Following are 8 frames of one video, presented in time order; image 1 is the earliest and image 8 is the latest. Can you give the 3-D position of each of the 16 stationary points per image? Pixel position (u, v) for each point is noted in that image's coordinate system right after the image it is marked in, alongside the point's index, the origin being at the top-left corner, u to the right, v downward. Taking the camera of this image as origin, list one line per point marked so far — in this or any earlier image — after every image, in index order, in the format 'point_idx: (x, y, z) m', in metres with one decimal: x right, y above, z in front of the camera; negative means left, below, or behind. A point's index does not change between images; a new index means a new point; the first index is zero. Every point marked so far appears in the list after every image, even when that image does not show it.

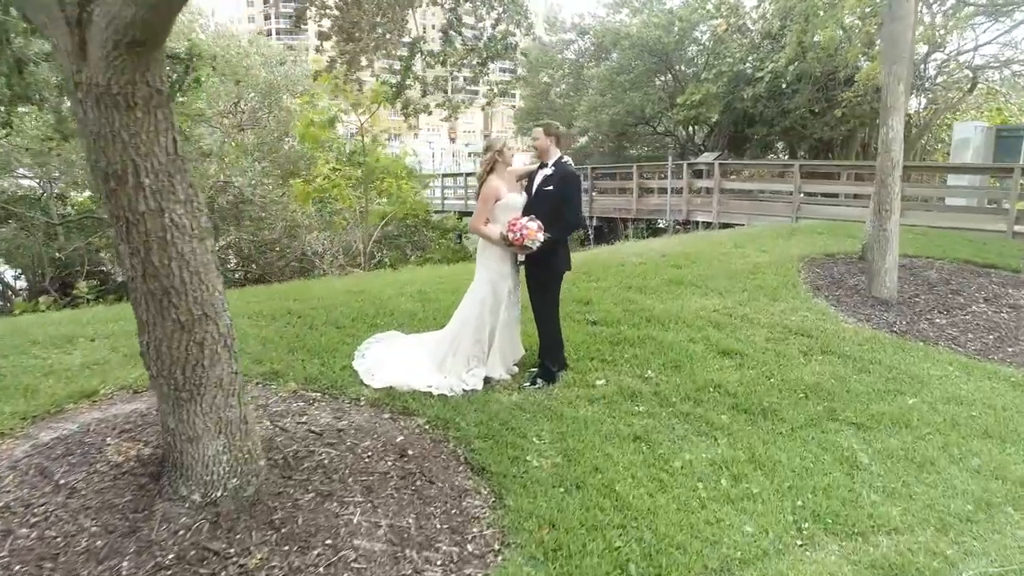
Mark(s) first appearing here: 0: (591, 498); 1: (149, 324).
0: (+2.1, -5.5, +3.8) m
1: (-7.9, -0.8, +3.1) m
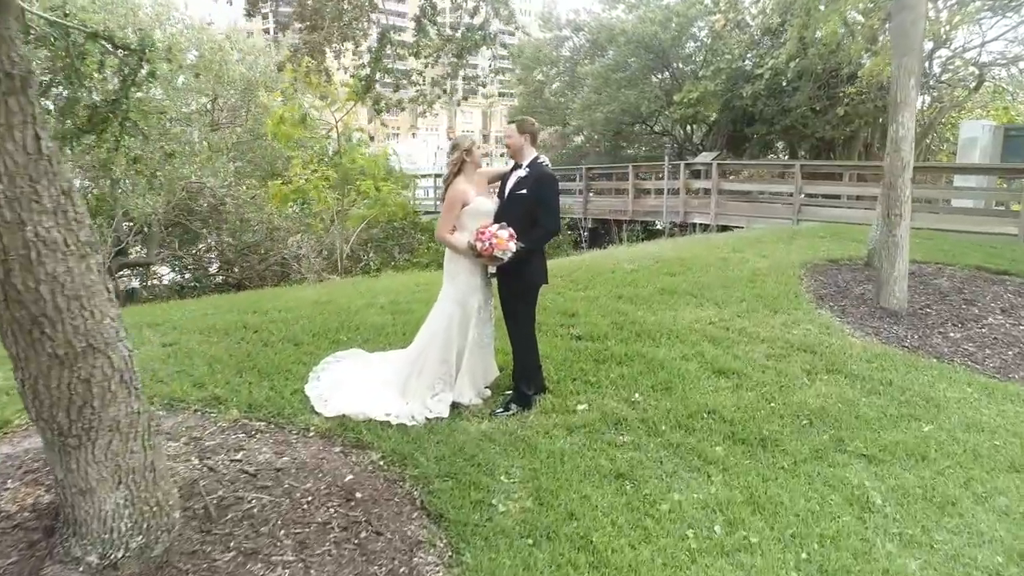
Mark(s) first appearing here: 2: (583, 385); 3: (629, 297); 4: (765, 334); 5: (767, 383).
0: (+1.2, -6.0, +3.3) m
1: (-8.8, -1.3, +2.6) m
2: (+2.5, -3.4, +5.2) m
3: (+5.8, -0.5, +7.2) m
4: (+10.9, -2.0, +6.2) m
5: (+9.4, -3.5, +5.3) m
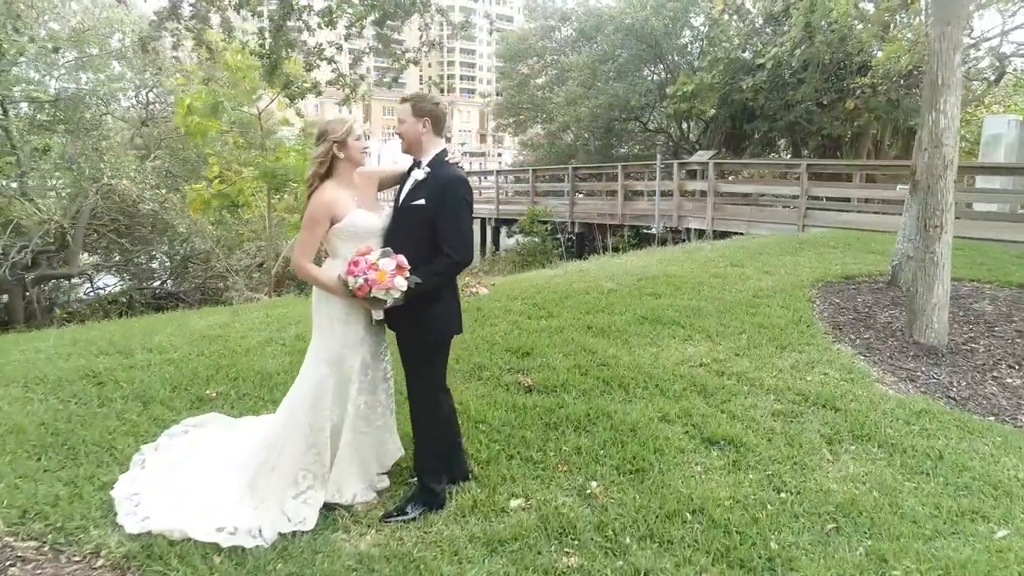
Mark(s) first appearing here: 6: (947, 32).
0: (-1.1, -7.2, +1.9) m
1: (-11.1, -2.4, +1.2) m
2: (+0.3, -4.6, +3.8) m
3: (+3.6, -1.6, +5.8) m
4: (+8.6, -3.1, +4.8) m
5: (+7.1, -4.6, +3.9) m
6: (+15.5, +9.1, +5.2) m
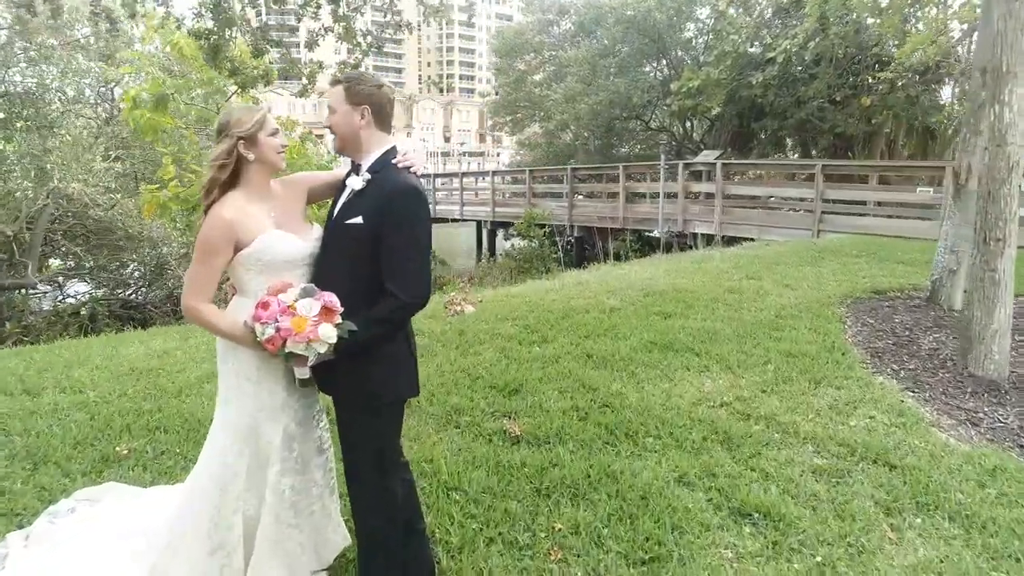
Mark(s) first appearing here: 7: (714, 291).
0: (-1.5, -7.9, +1.1) m
1: (-11.5, -3.2, +0.4) m
2: (-0.1, -5.3, +3.0) m
3: (+3.1, -2.4, +5.0) m
4: (+8.2, -3.9, +4.0) m
5: (+6.7, -5.4, +3.1) m
6: (+15.1, +8.4, +4.4) m
7: (+9.5, -0.1, +6.8) m
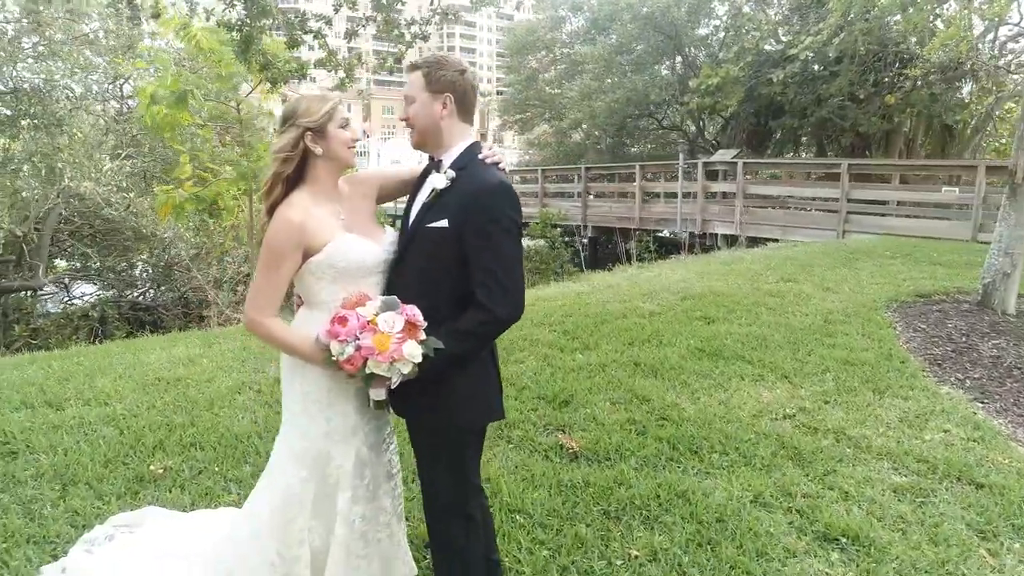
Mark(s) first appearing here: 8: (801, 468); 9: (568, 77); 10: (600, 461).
0: (-0.1, -8.1, +0.8) m
1: (-10.1, -3.3, +0.1) m
2: (+1.3, -5.5, +2.7) m
3: (+4.6, -2.5, +4.7) m
4: (+9.6, -4.0, +3.8) m
5: (+8.1, -5.6, +2.9) m
6: (+16.5, +8.2, +4.1) m
7: (+10.9, -0.2, +6.5) m
8: (+7.2, -4.4, +3.6) m
9: (+7.6, +29.0, +19.9) m
10: (+2.2, -4.3, +3.5) m
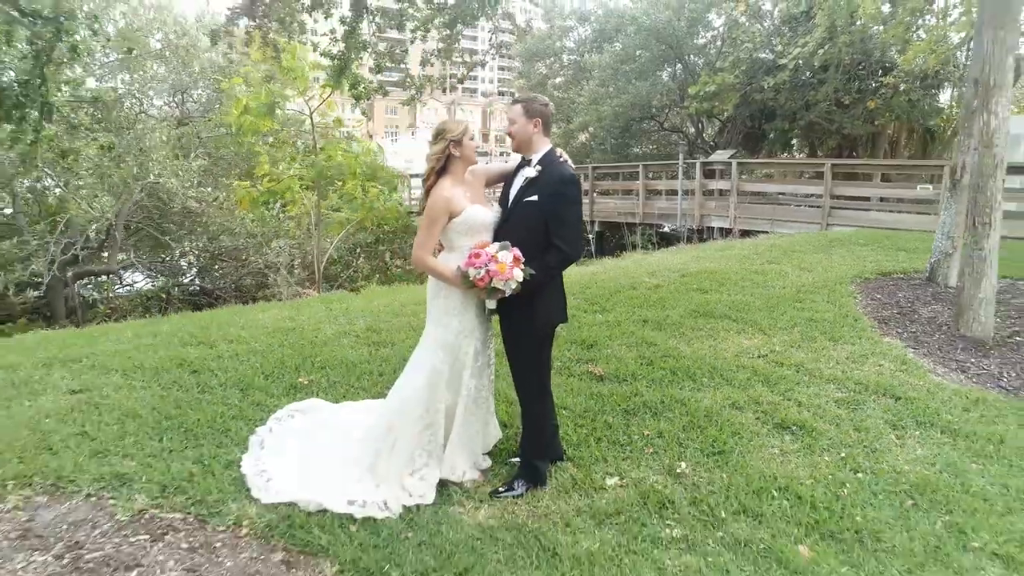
0: (+1.3, -6.9, +2.1) m
1: (-8.6, -2.2, +1.4) m
2: (+2.7, -4.4, +4.0) m
3: (+6.0, -1.4, +6.0) m
4: (+11.1, -2.9, +5.0) m
5: (+9.6, -4.4, +4.1) m
6: (+18.0, +9.3, +5.4) m
7: (+12.3, +0.9, +7.8) m
8: (+8.6, -3.3, +4.8) m
9: (+9.2, +30.1, +21.1) m
10: (+3.6, -3.1, +4.8) m
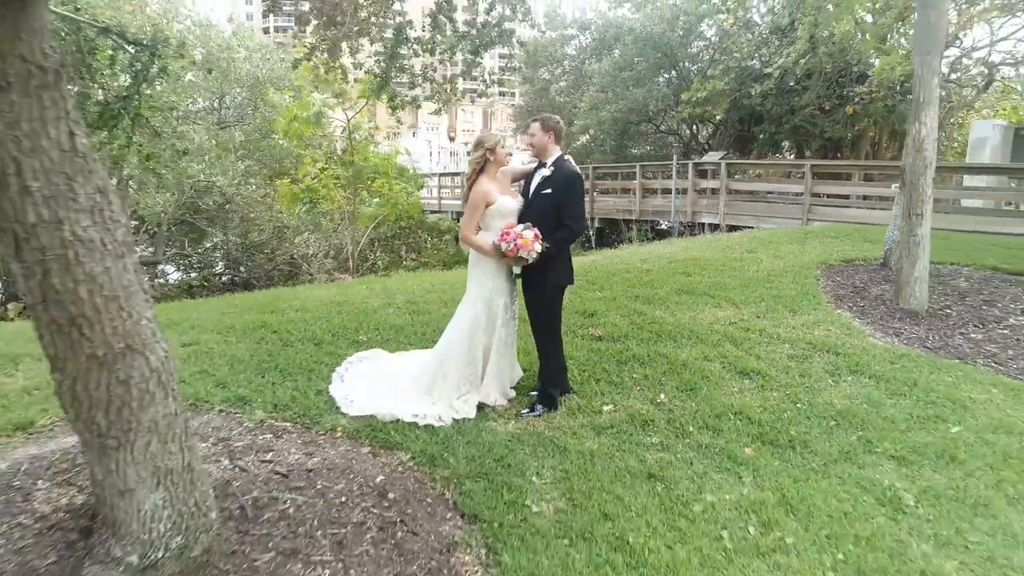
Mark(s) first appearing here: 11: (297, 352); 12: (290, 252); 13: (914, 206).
0: (+2.0, -6.0, +3.2) m
1: (-8.0, -1.3, +2.5) m
2: (+3.4, -3.4, +5.1) m
3: (+6.7, -0.5, +7.2) m
4: (+11.7, -2.0, +6.2) m
5: (+10.2, -3.5, +5.3) m
6: (+18.6, +10.2, +6.5) m
7: (+13.0, +1.8, +8.9) m
8: (+9.3, -2.4, +6.0) m
9: (+9.8, +31.0, +22.3) m
10: (+4.3, -2.2, +6.0) m
11: (-8.0, -2.4, +5.3) m
12: (-19.1, +3.1, +12.5) m
13: (+18.7, +3.8, +6.7) m
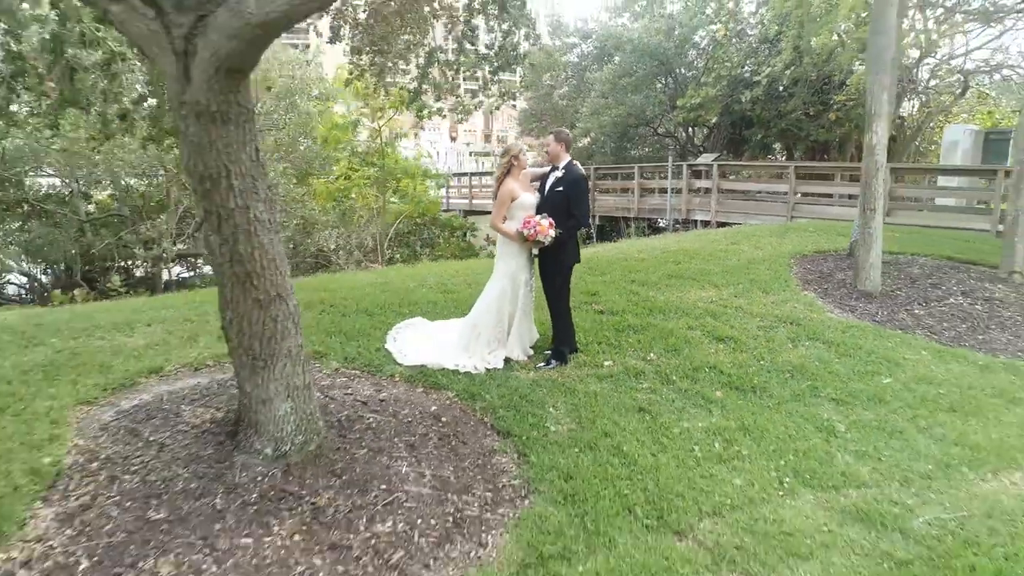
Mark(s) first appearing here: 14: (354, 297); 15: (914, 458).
0: (+2.8, -5.1, +4.4) m
1: (-7.2, -0.4, +3.7) m
2: (+4.1, -2.6, +6.3) m
3: (+7.4, +0.4, +8.3) m
4: (+12.5, -1.2, +7.3) m
5: (+11.0, -2.7, +6.4) m
6: (+19.4, +11.1, +7.7) m
7: (+13.8, +2.7, +10.1) m
8: (+10.1, -1.5, +7.1) m
9: (+10.7, +31.9, +23.5) m
10: (+5.1, -1.4, +7.1) m
11: (-7.2, -1.5, +6.5) m
12: (-18.3, +4.0, +13.7) m
13: (+19.5, +4.7, +7.9) m
14: (-8.0, -0.5, +7.3) m
15: (+13.0, -5.4, +4.7) m
